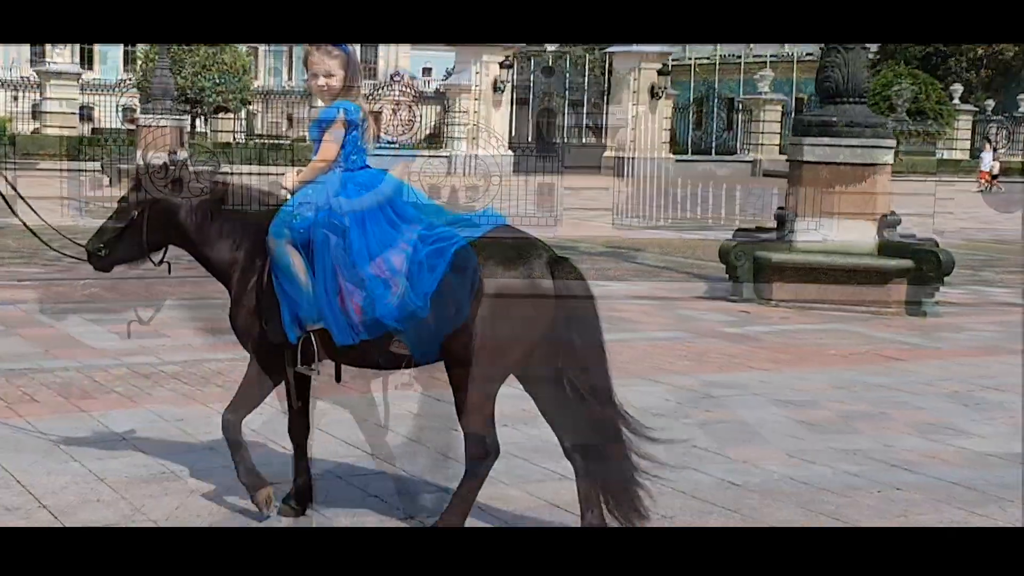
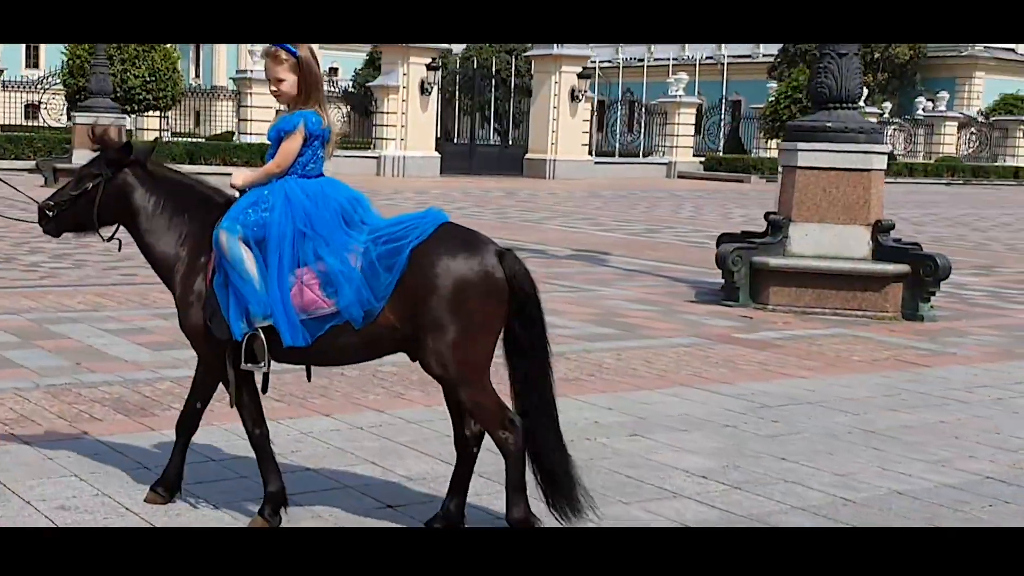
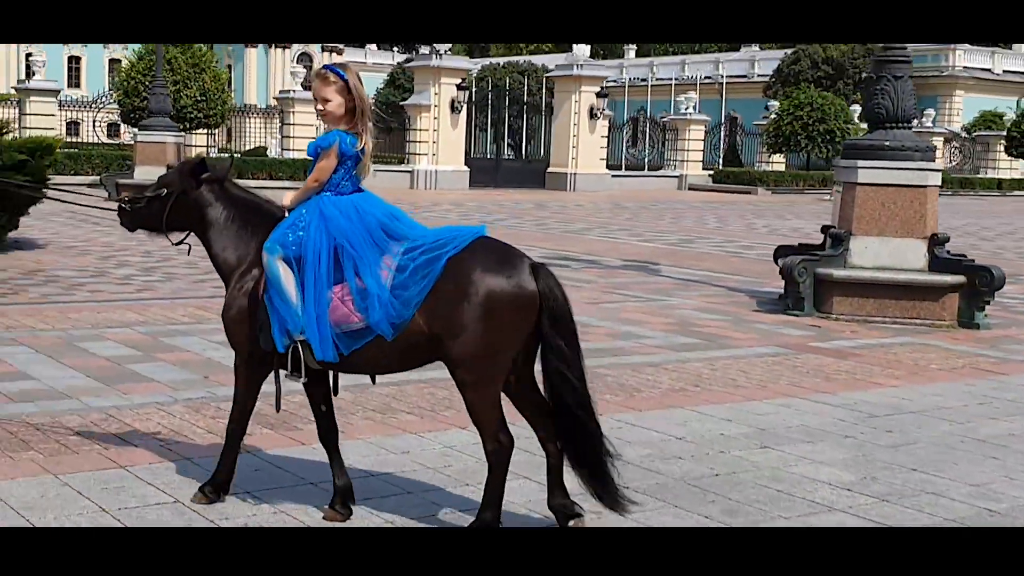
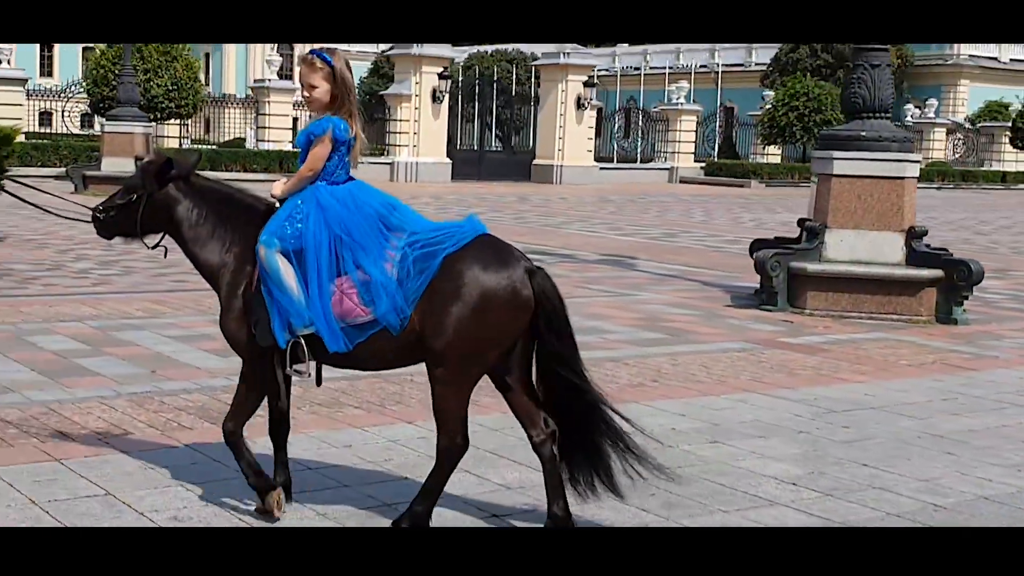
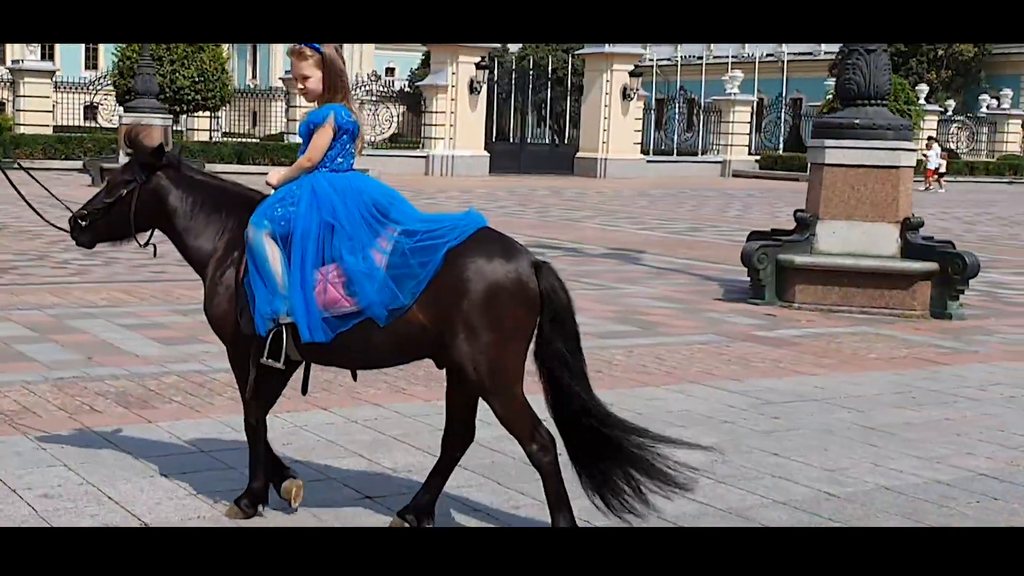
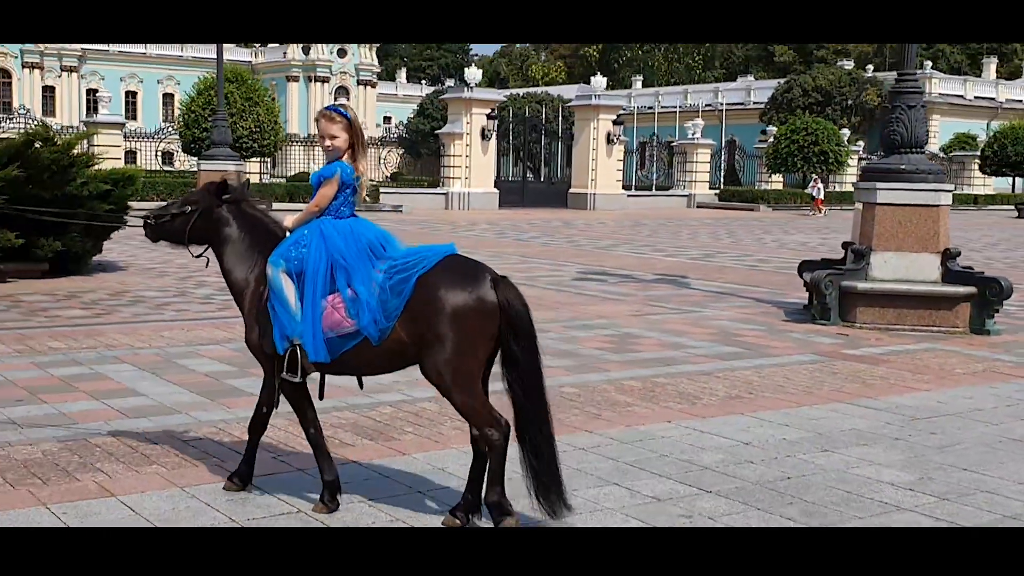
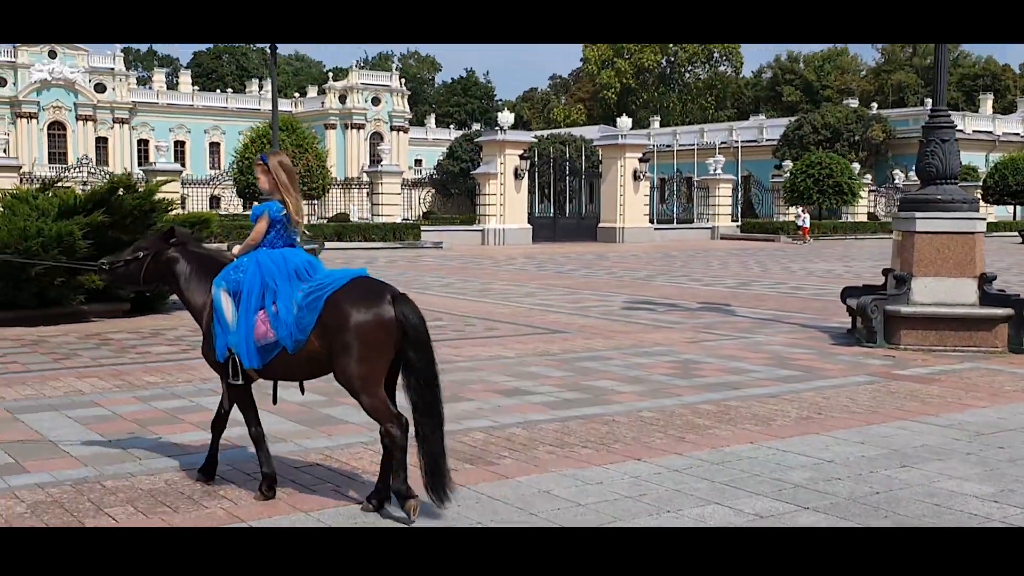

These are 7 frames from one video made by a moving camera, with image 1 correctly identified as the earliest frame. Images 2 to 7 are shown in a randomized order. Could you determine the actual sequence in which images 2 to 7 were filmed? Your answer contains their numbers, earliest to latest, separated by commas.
5, 2, 4, 3, 6, 7
